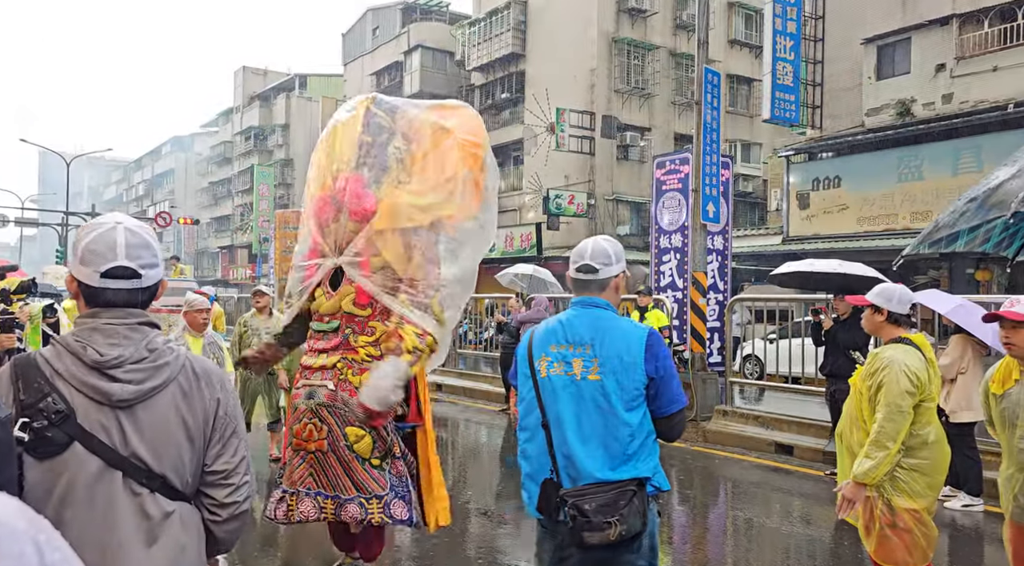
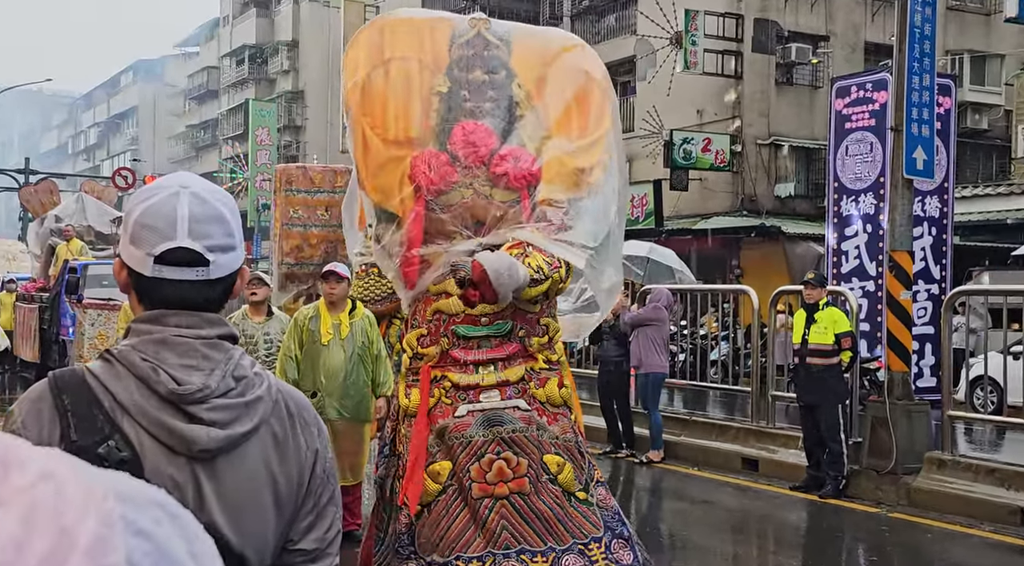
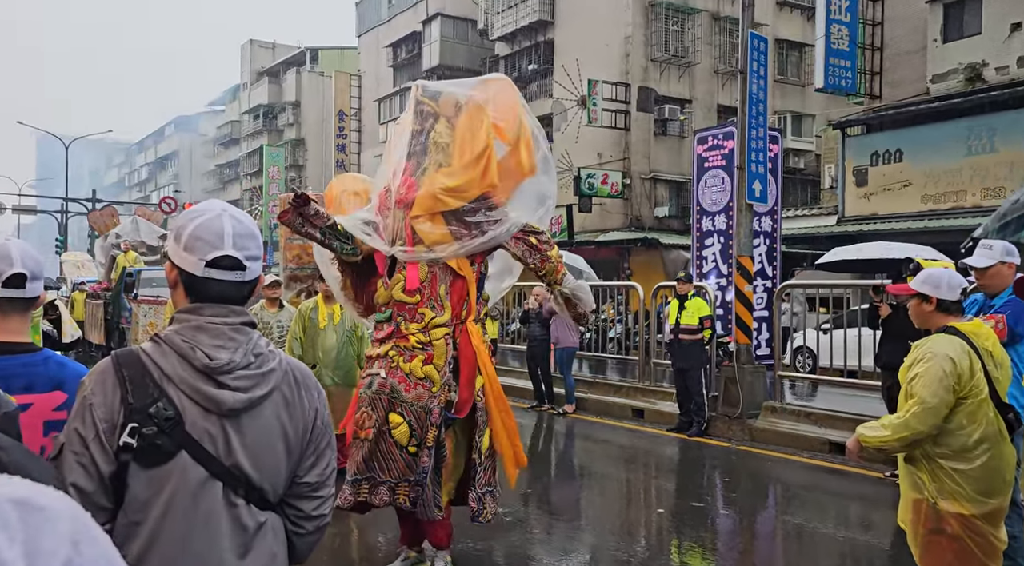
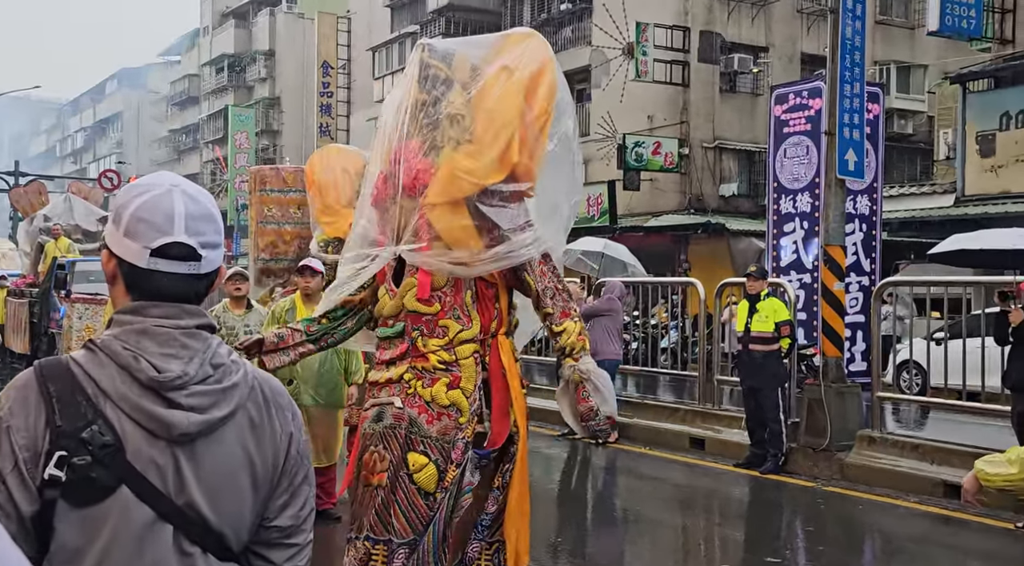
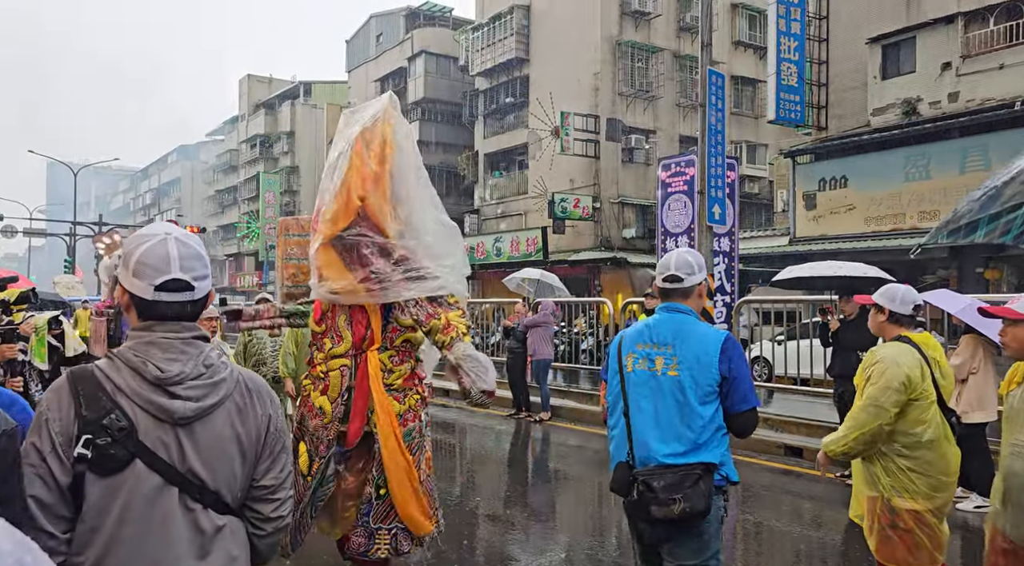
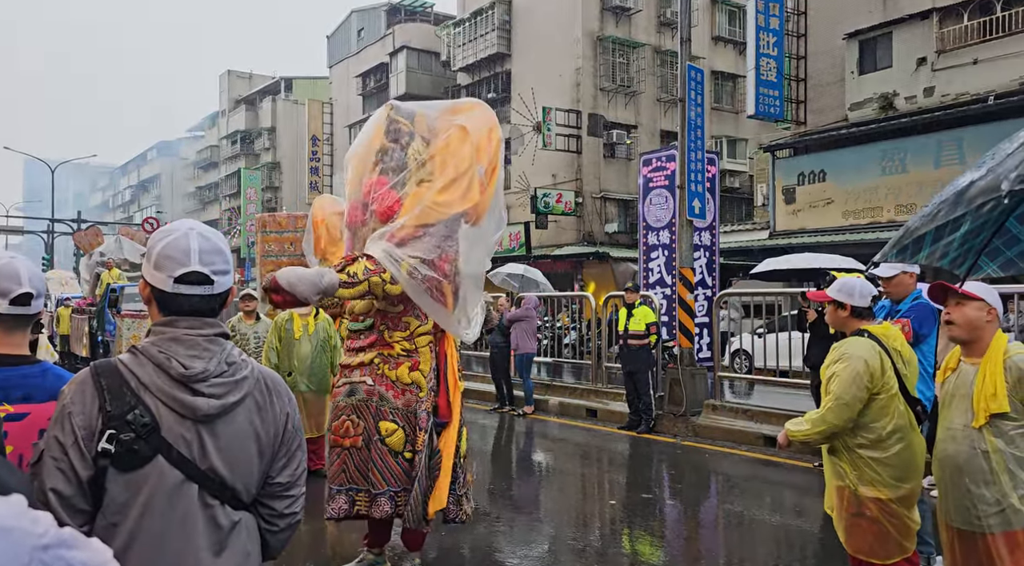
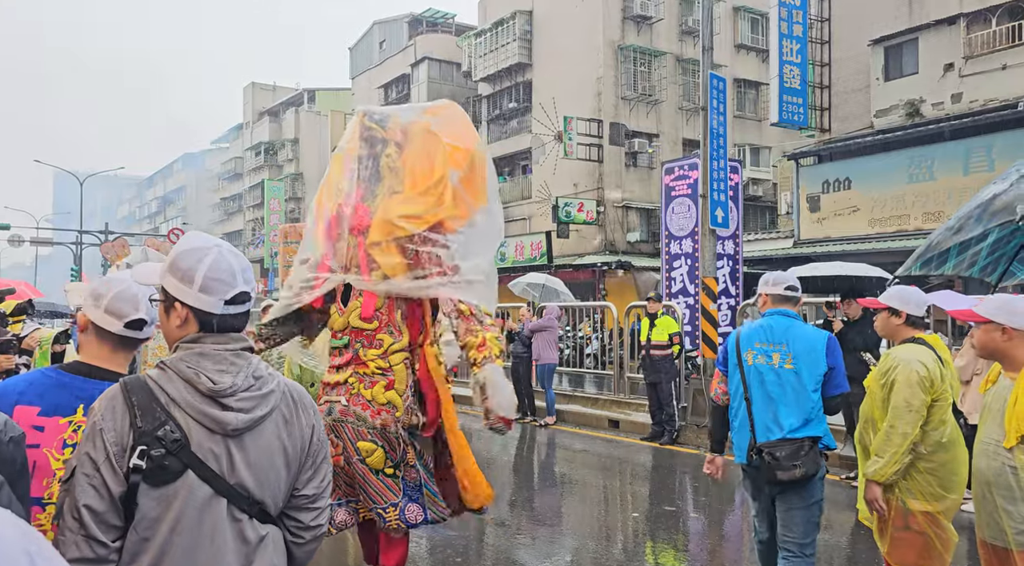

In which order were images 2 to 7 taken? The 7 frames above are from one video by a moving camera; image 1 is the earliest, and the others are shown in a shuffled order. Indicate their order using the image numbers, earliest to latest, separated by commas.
5, 7, 6, 3, 4, 2
